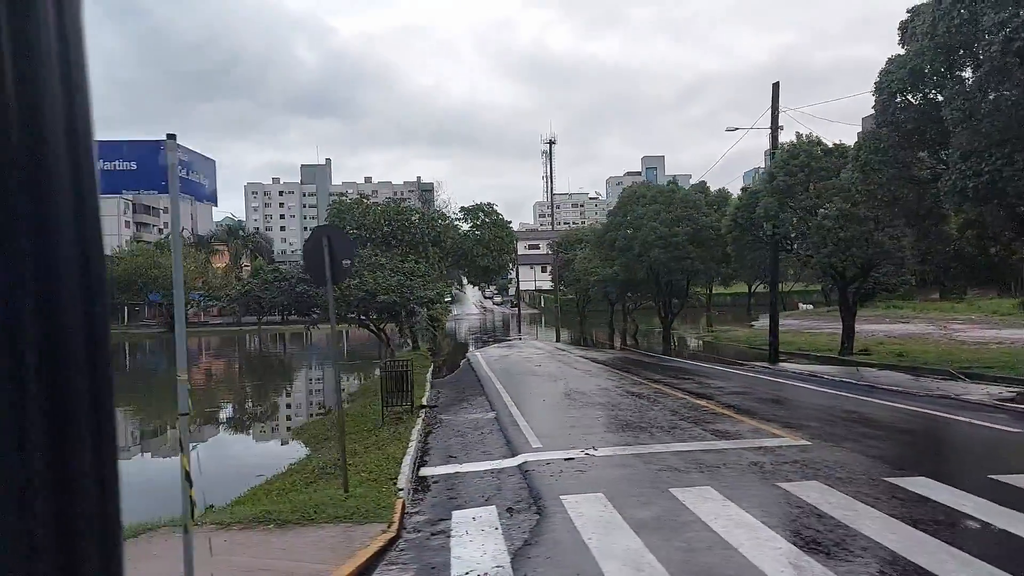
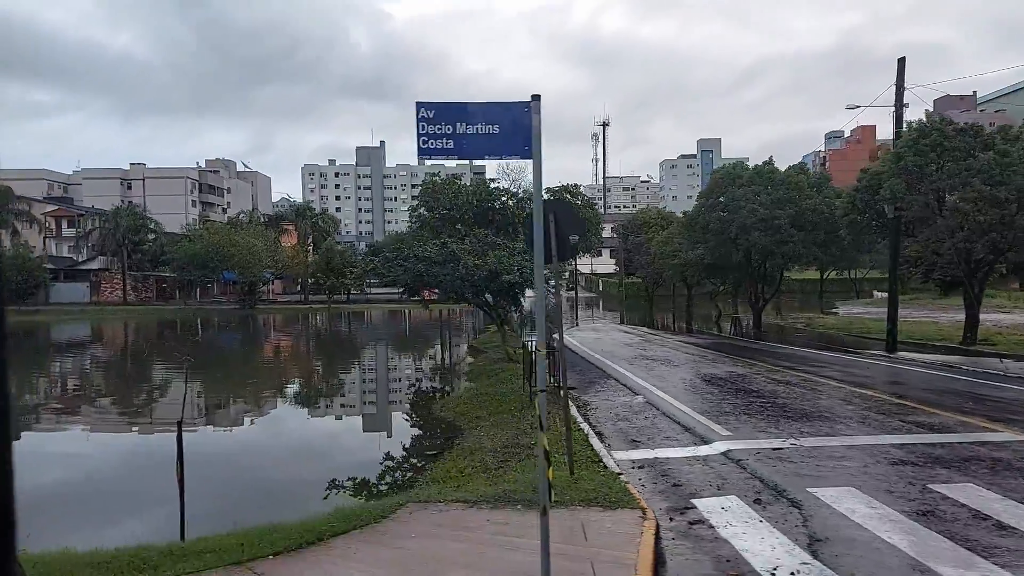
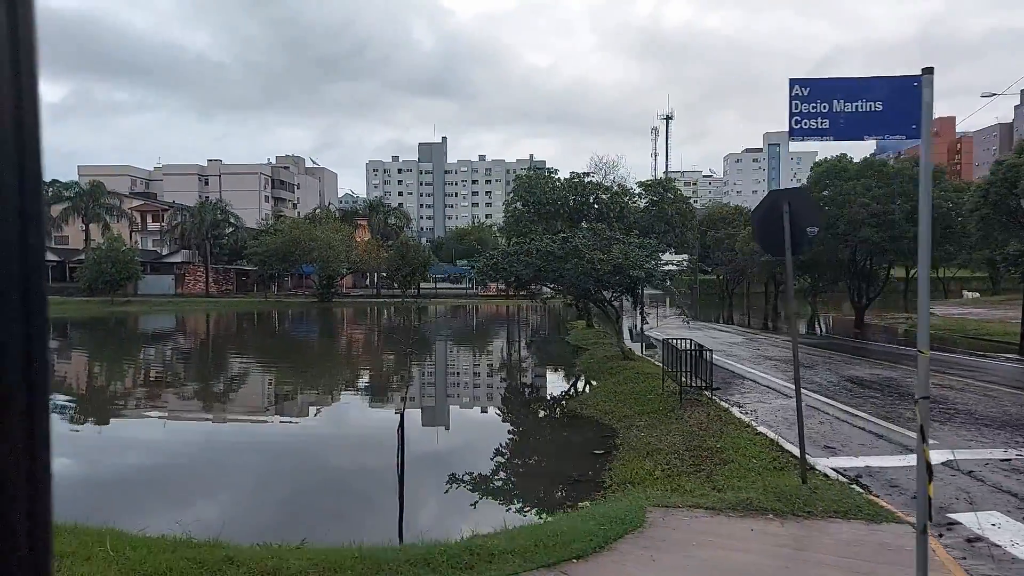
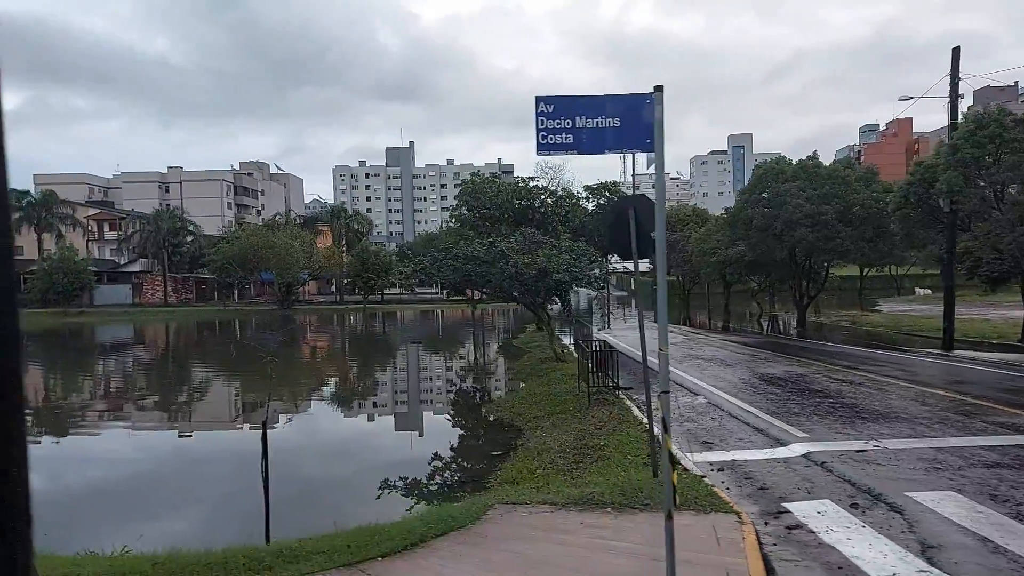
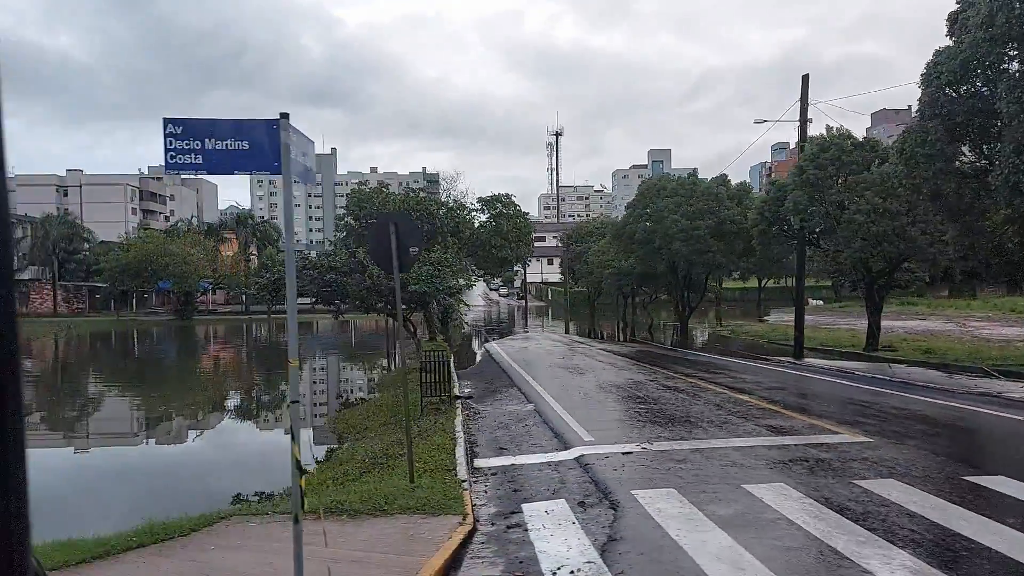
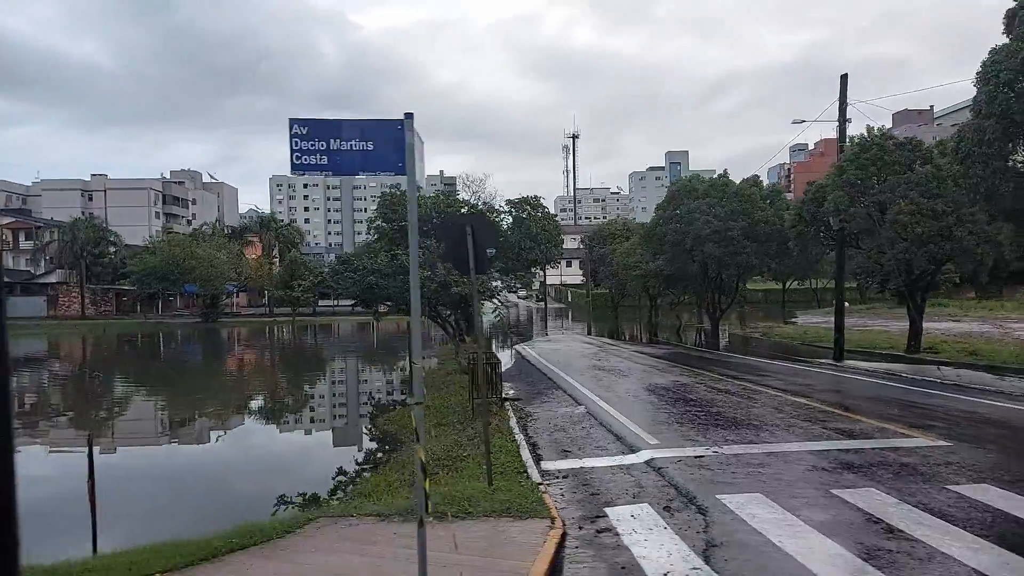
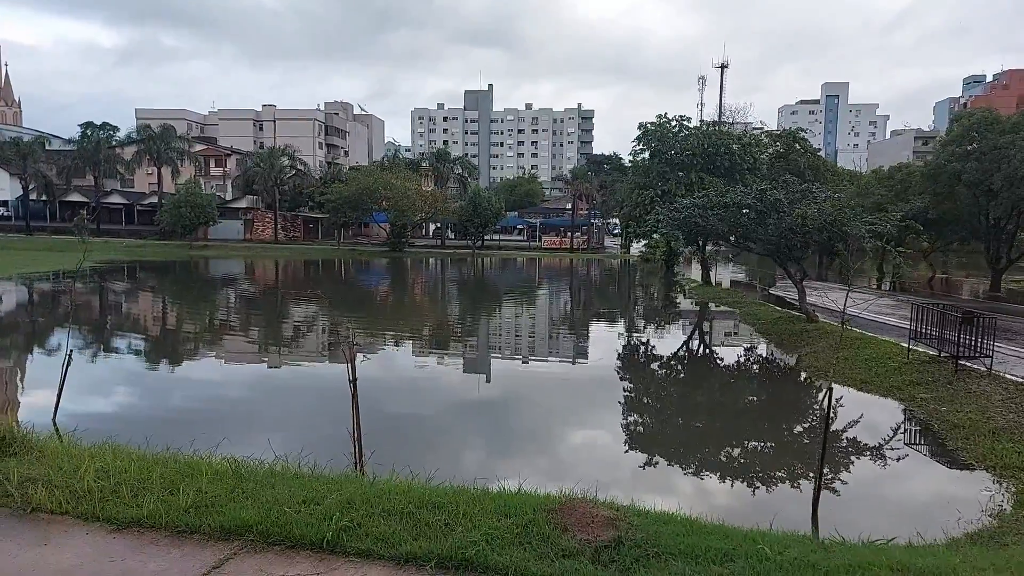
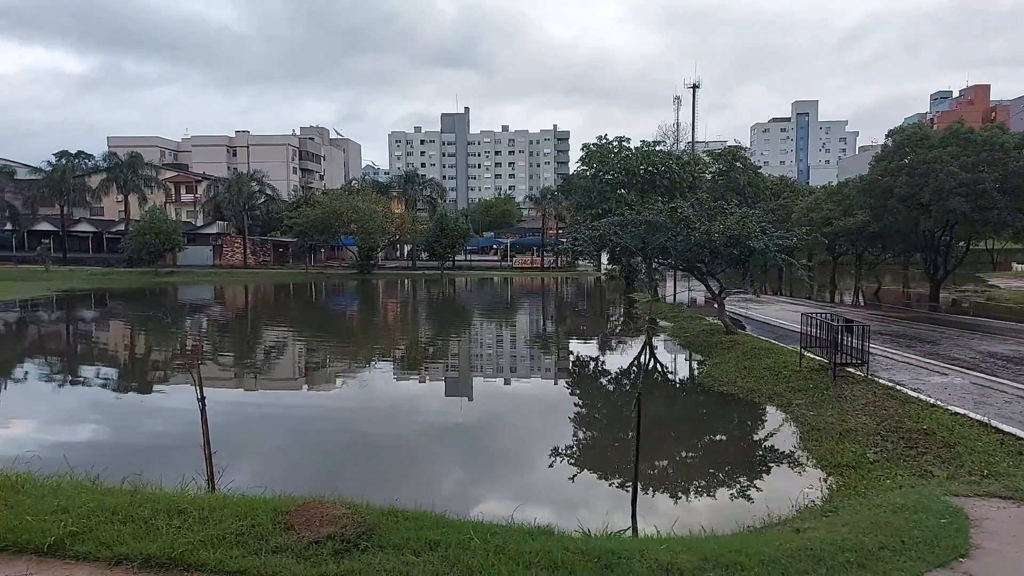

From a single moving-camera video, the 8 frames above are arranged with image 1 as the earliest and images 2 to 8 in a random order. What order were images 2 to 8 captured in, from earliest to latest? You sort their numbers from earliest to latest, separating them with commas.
5, 6, 2, 4, 3, 8, 7
